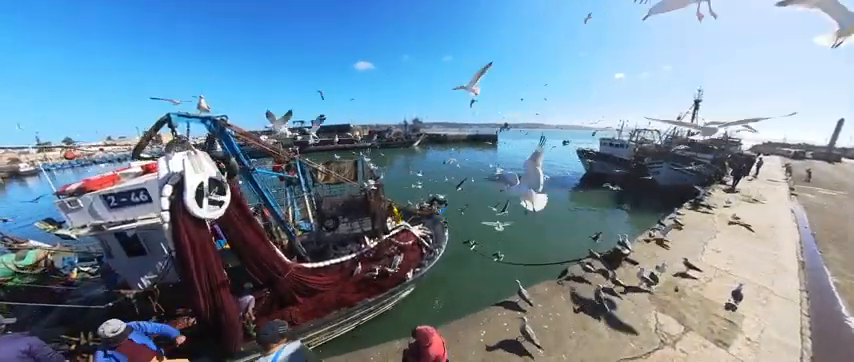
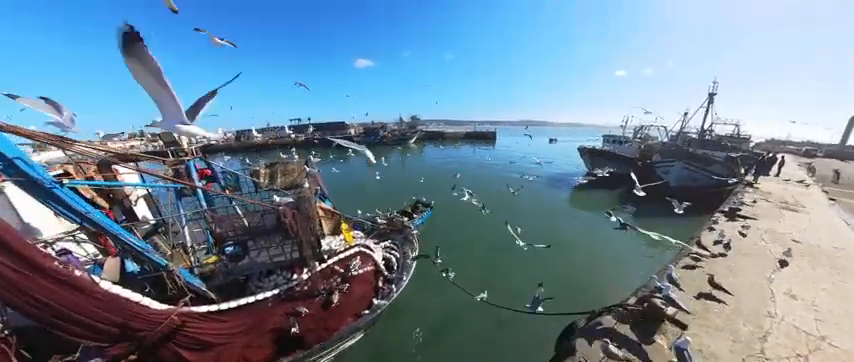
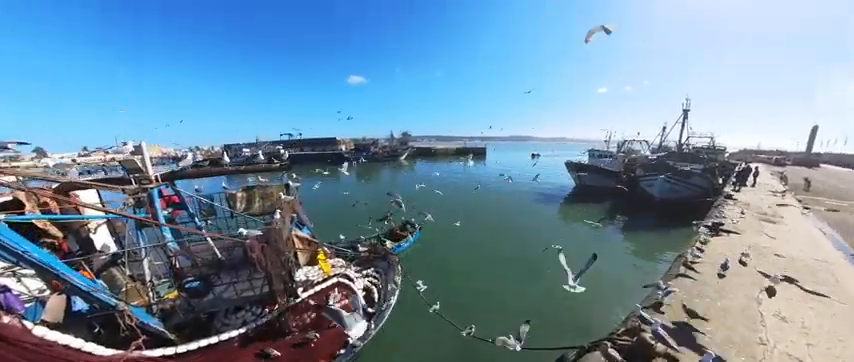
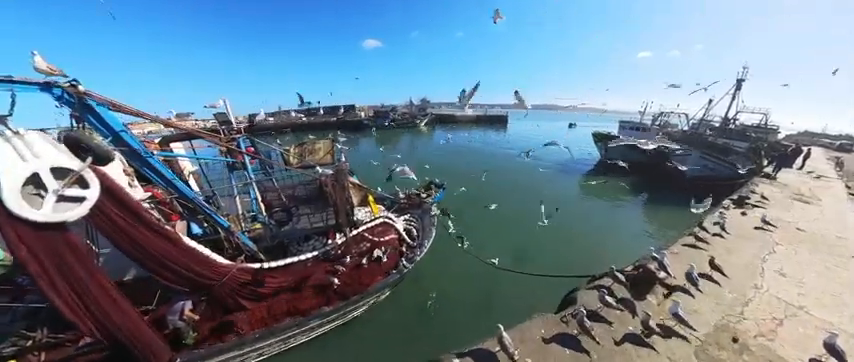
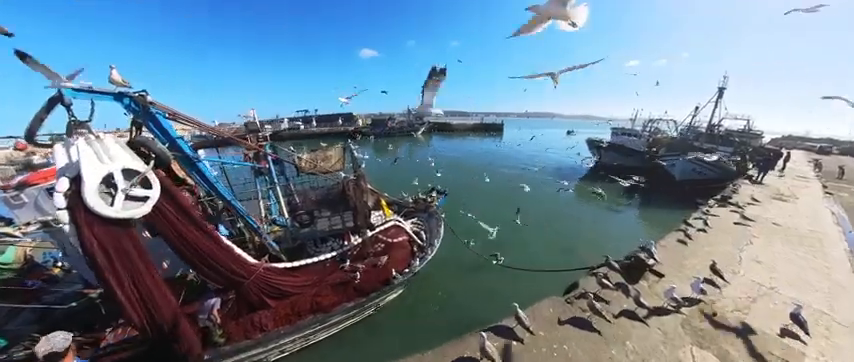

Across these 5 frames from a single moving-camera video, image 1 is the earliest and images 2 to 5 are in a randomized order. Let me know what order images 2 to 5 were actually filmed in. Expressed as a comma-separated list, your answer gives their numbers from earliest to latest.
5, 4, 2, 3
